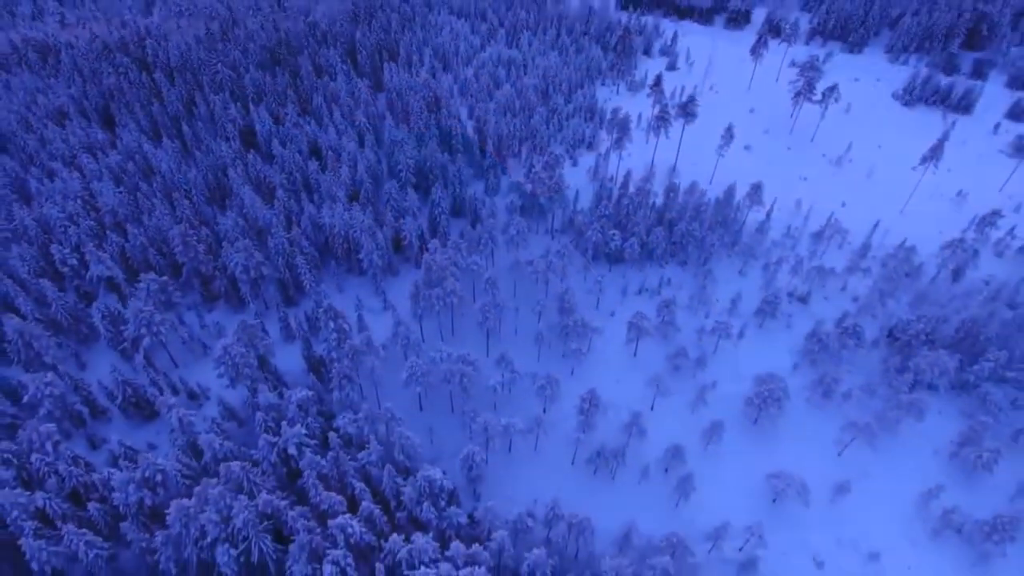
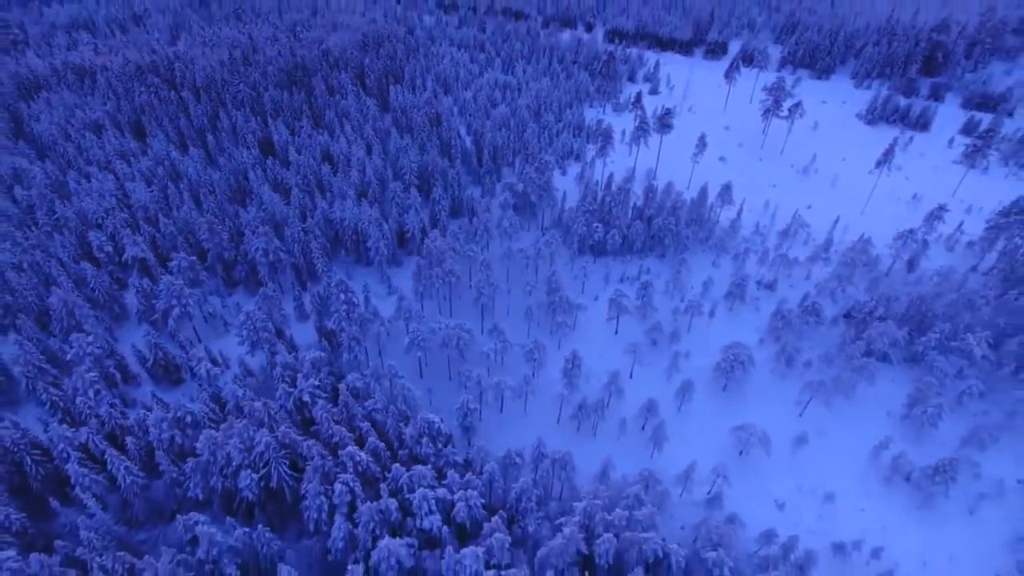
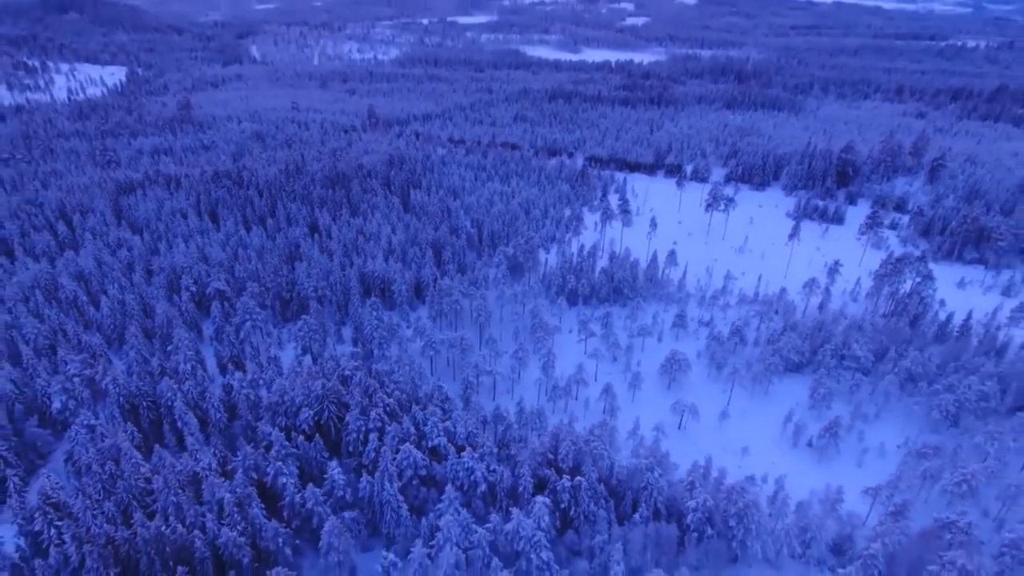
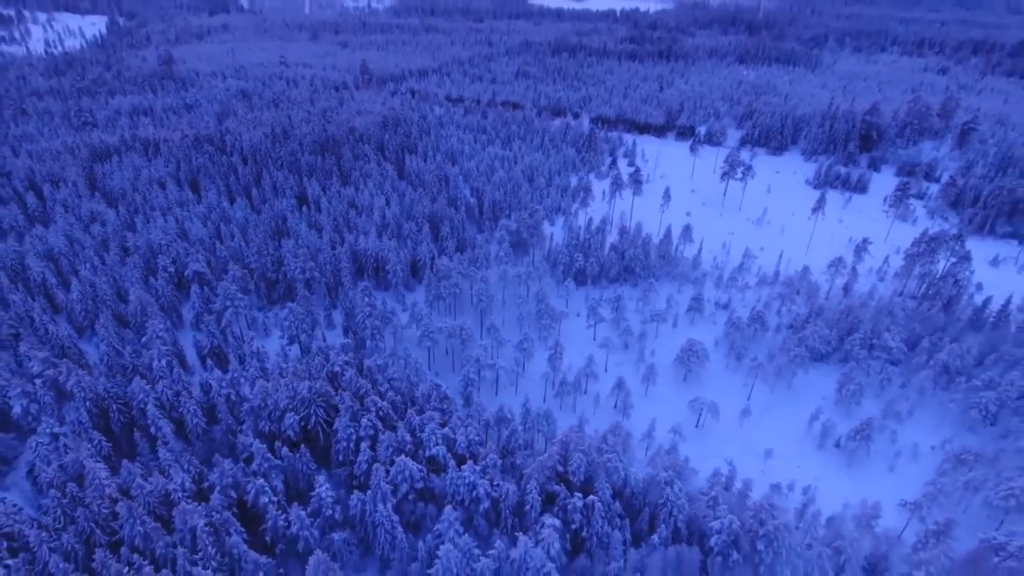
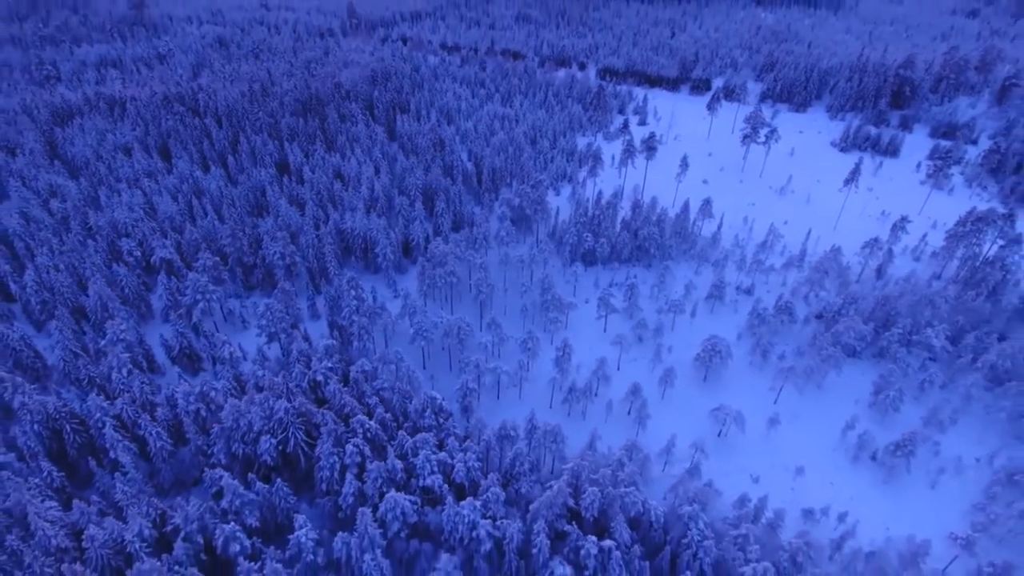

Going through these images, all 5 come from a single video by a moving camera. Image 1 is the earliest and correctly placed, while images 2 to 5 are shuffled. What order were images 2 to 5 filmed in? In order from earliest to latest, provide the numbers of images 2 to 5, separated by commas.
2, 5, 4, 3
